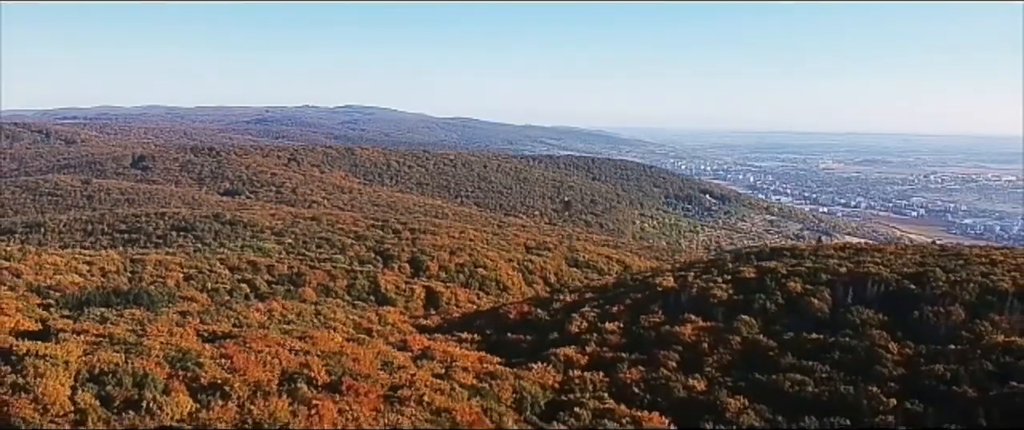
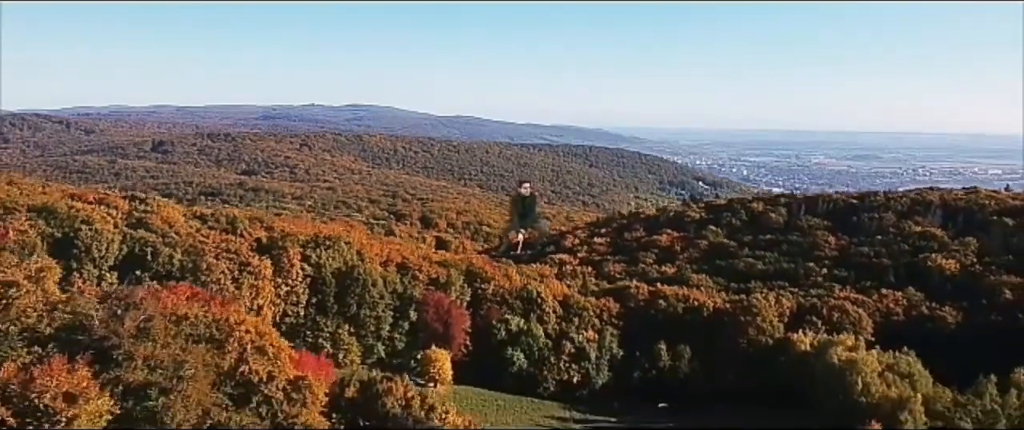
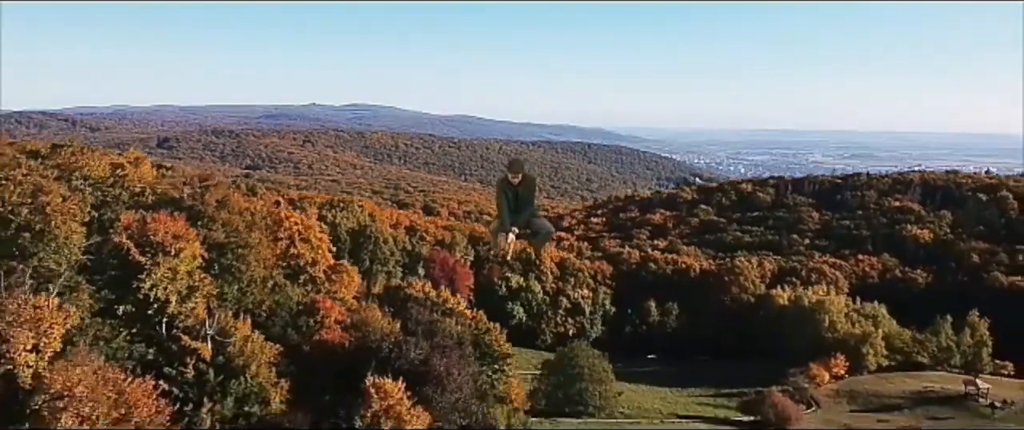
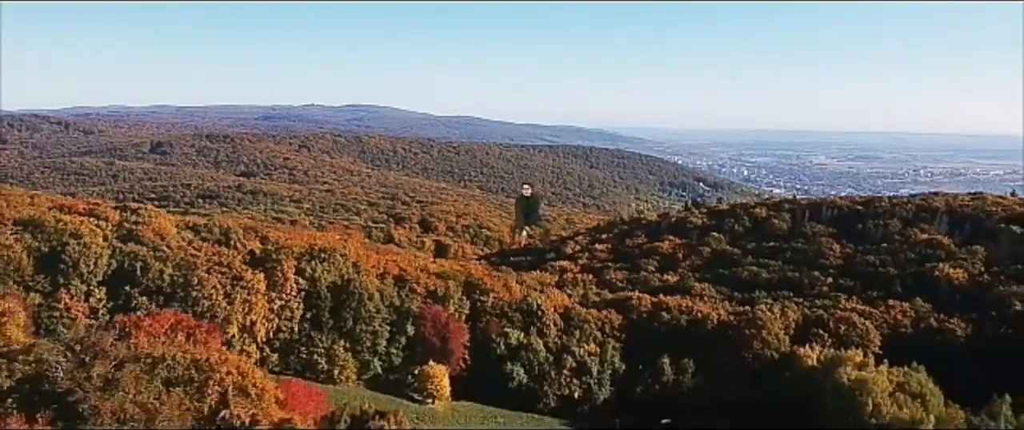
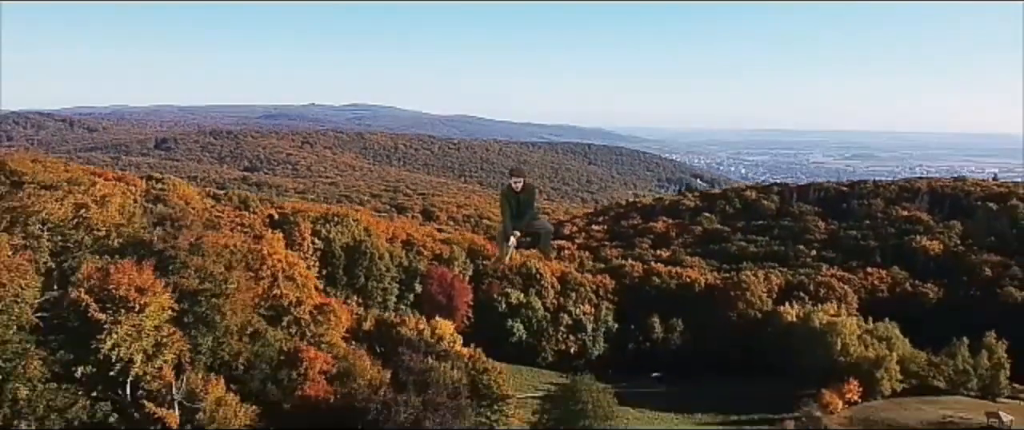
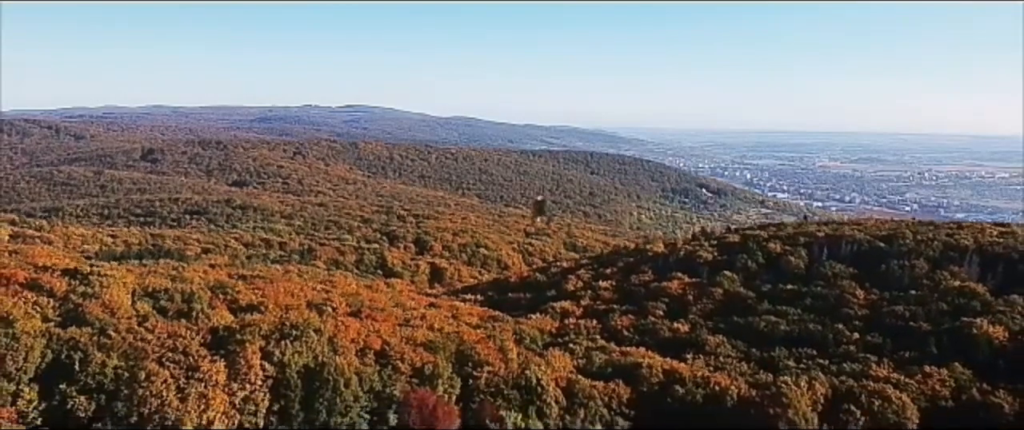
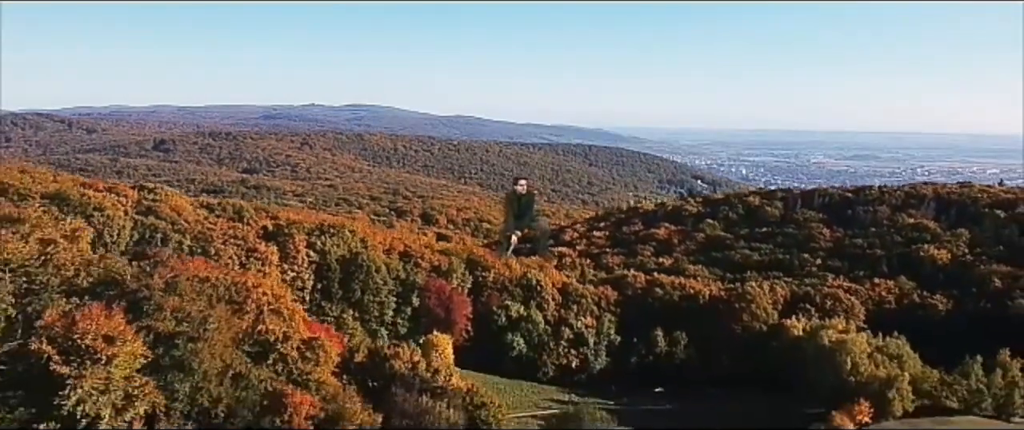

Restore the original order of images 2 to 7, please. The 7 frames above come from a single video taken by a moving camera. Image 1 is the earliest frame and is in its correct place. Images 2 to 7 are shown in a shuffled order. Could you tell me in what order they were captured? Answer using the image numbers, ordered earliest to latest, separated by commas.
6, 4, 2, 7, 5, 3
